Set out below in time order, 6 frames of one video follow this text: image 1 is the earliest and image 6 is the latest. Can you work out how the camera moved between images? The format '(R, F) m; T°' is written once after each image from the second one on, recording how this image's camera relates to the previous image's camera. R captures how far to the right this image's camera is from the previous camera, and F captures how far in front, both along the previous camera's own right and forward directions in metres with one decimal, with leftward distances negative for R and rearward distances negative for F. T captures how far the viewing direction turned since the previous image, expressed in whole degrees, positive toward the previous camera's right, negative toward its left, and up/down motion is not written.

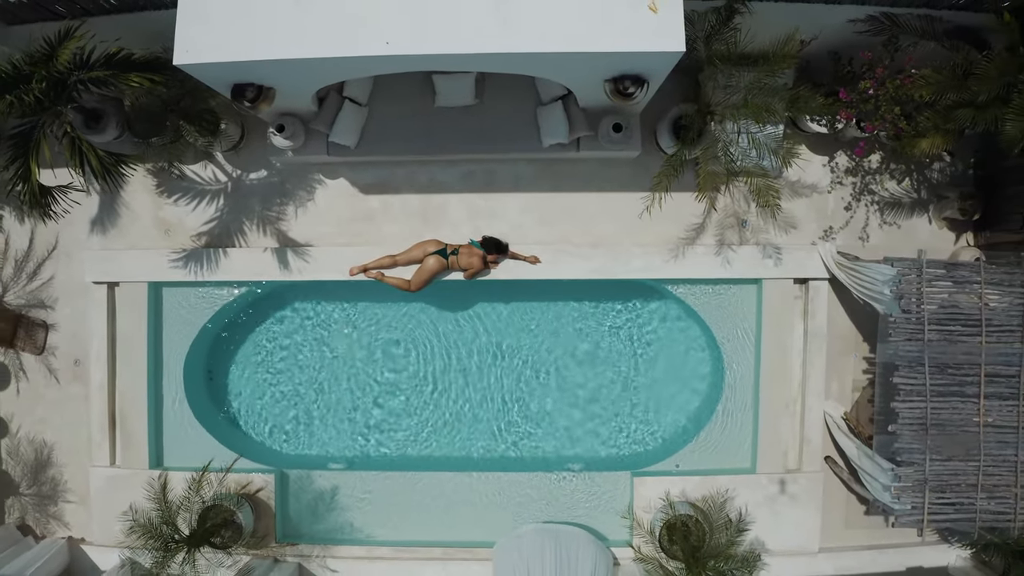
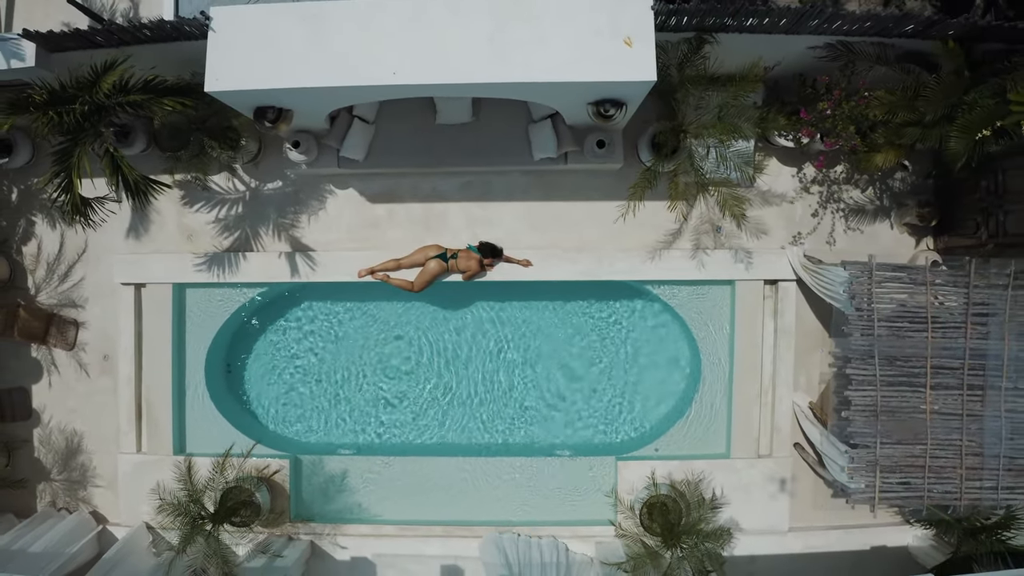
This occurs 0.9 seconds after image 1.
(+0.1, -0.5) m; 0°
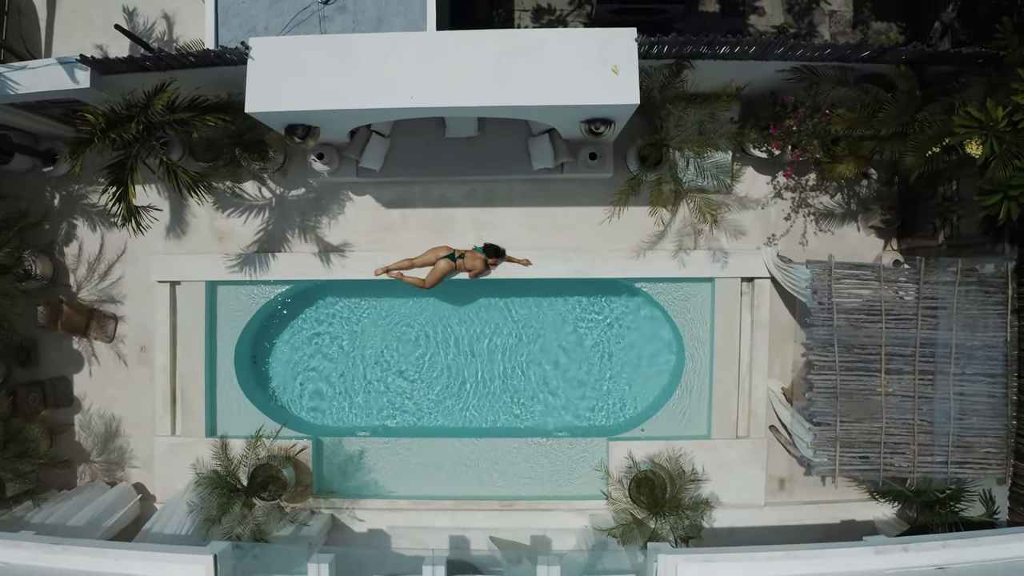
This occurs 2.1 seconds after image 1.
(0.0, -0.7) m; 0°
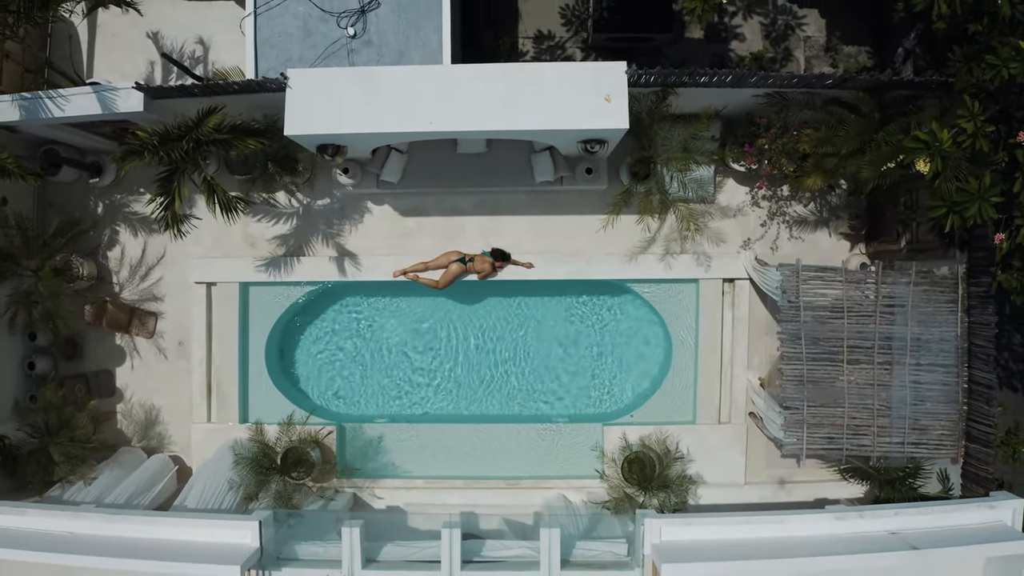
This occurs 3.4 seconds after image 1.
(-0.1, -0.7) m; 0°
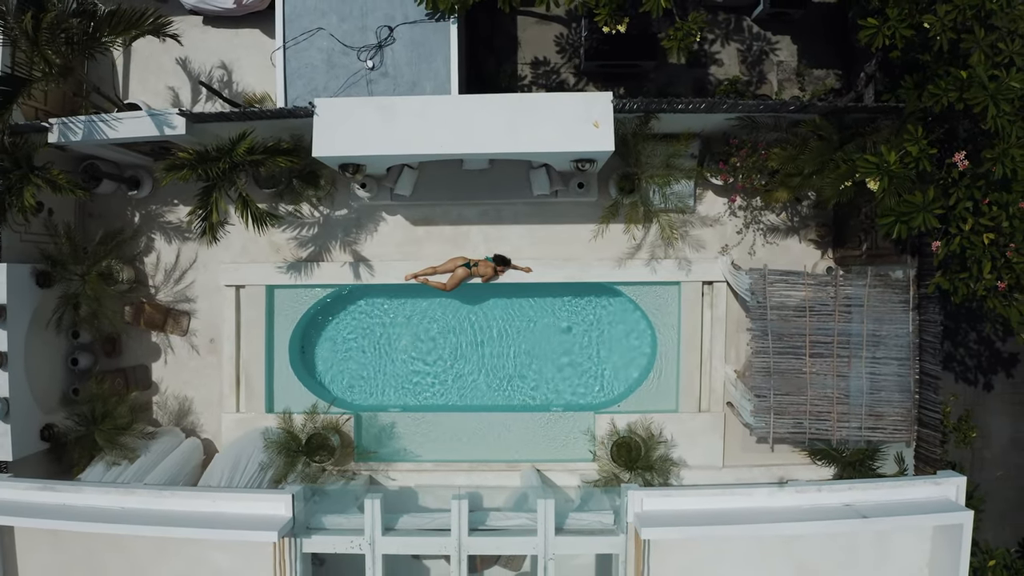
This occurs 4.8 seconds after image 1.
(0.0, -0.8) m; 0°
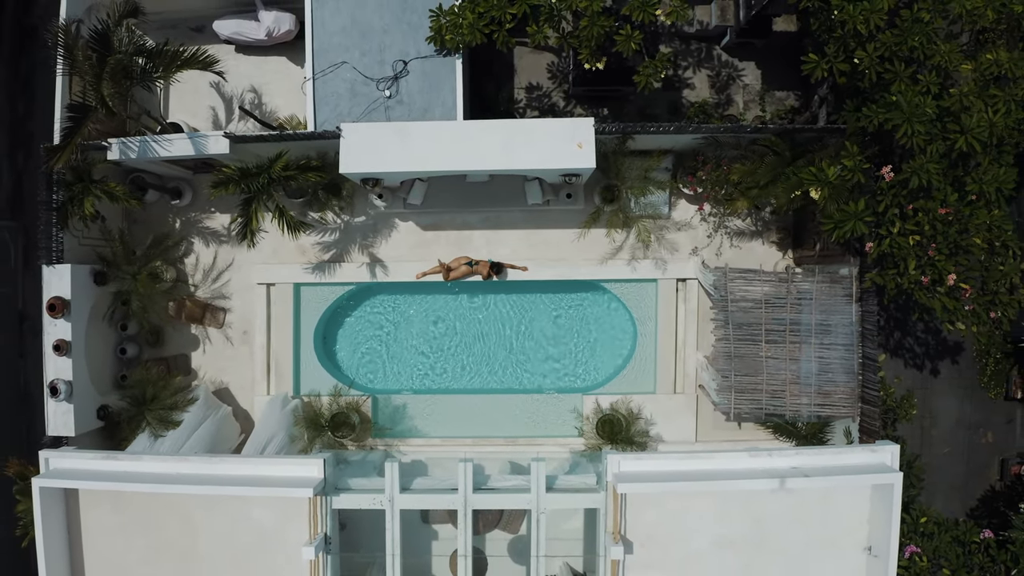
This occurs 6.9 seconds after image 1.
(0.0, -1.2) m; 0°
